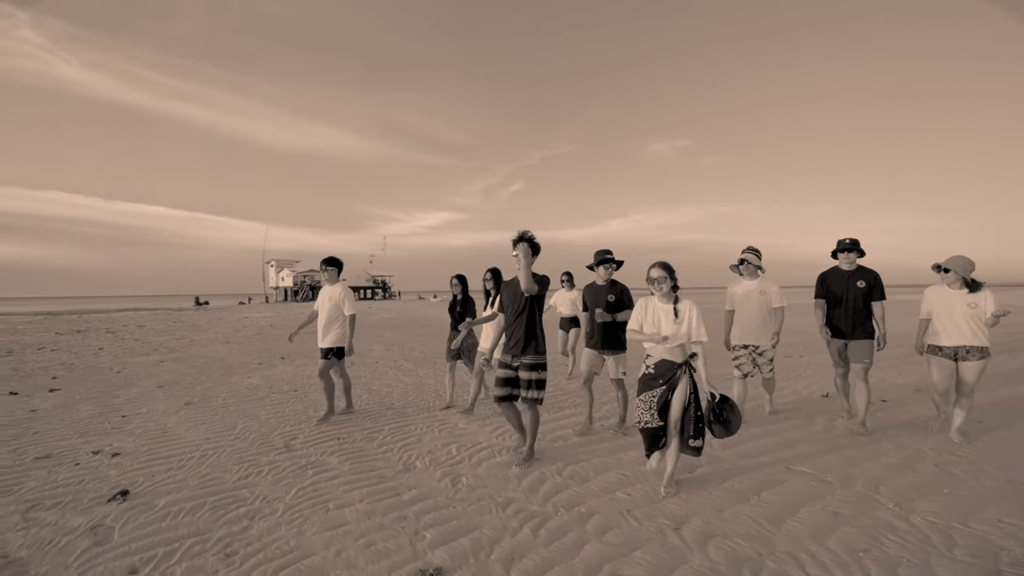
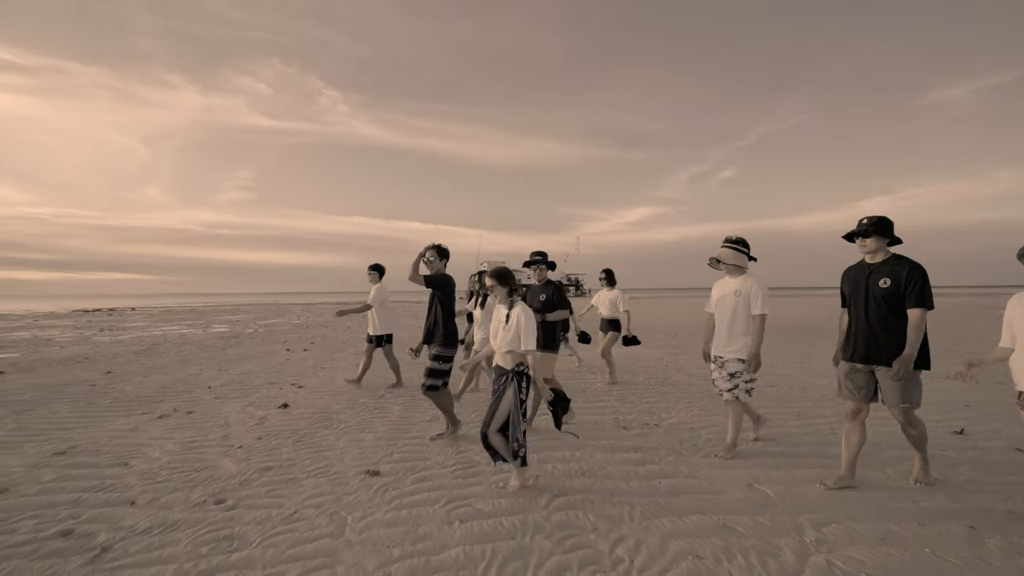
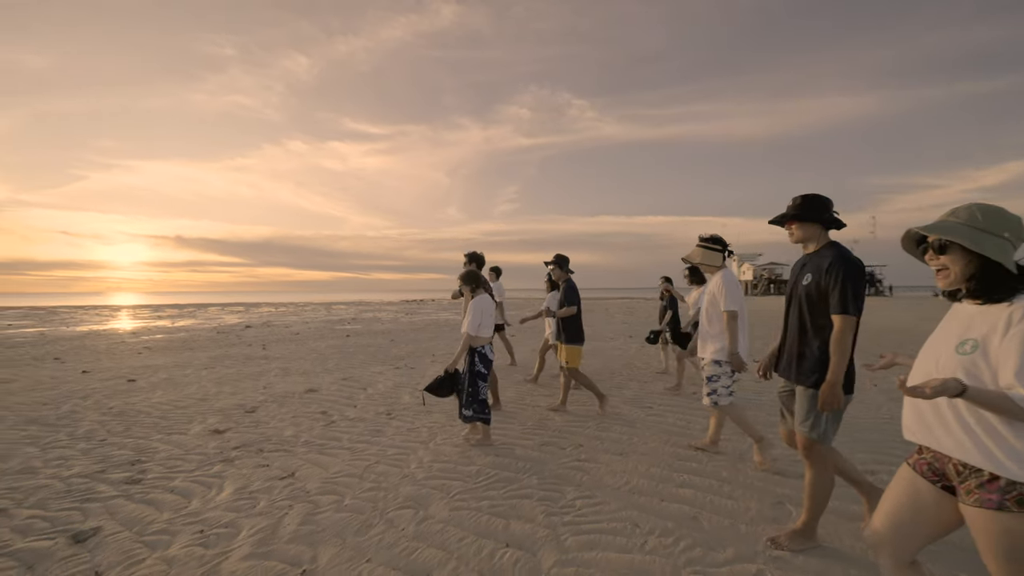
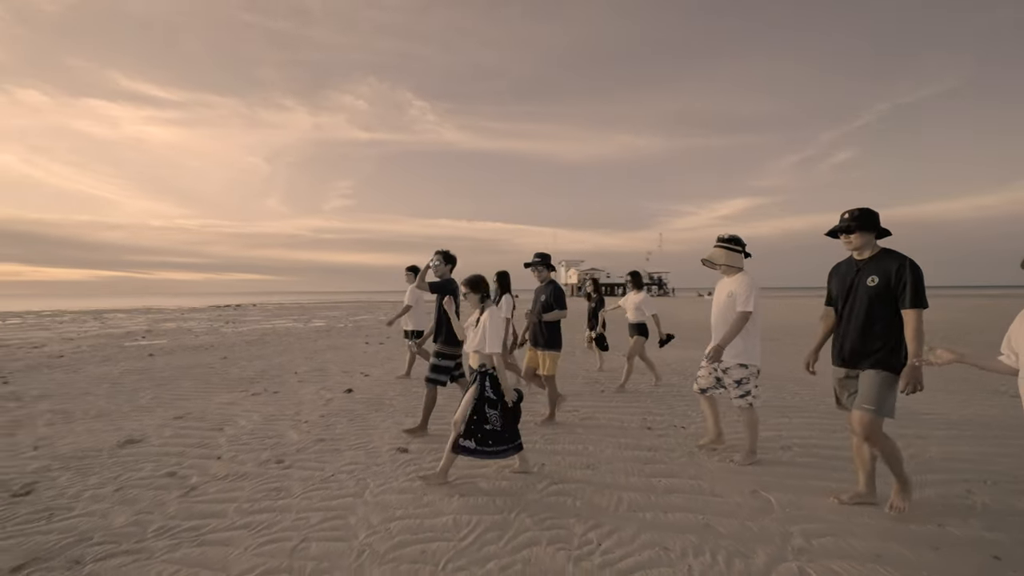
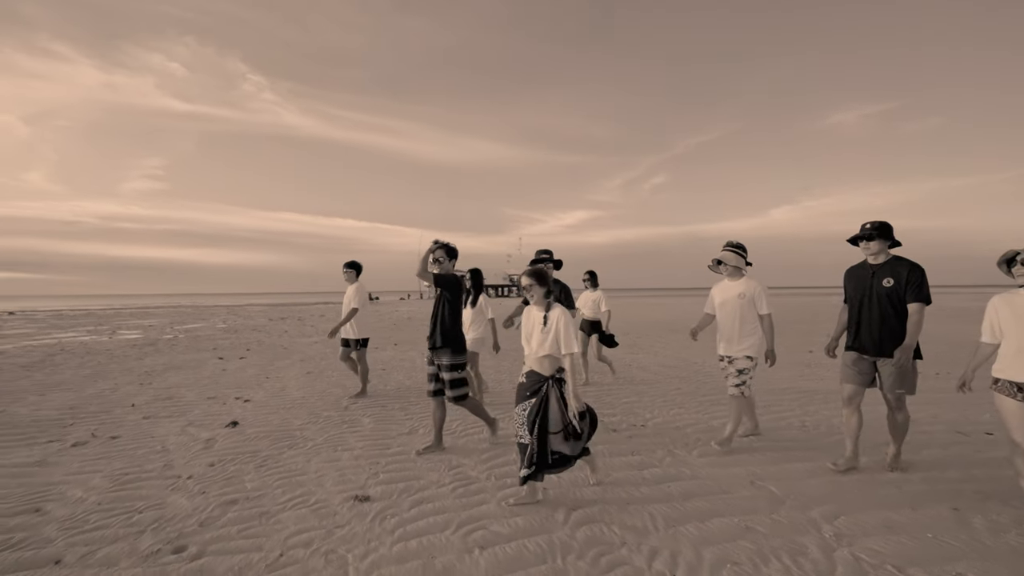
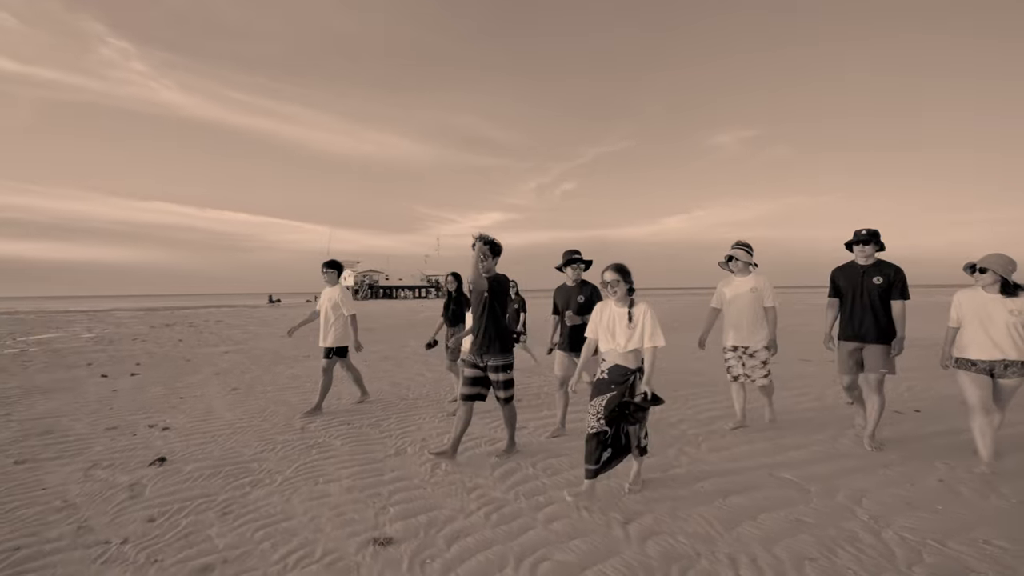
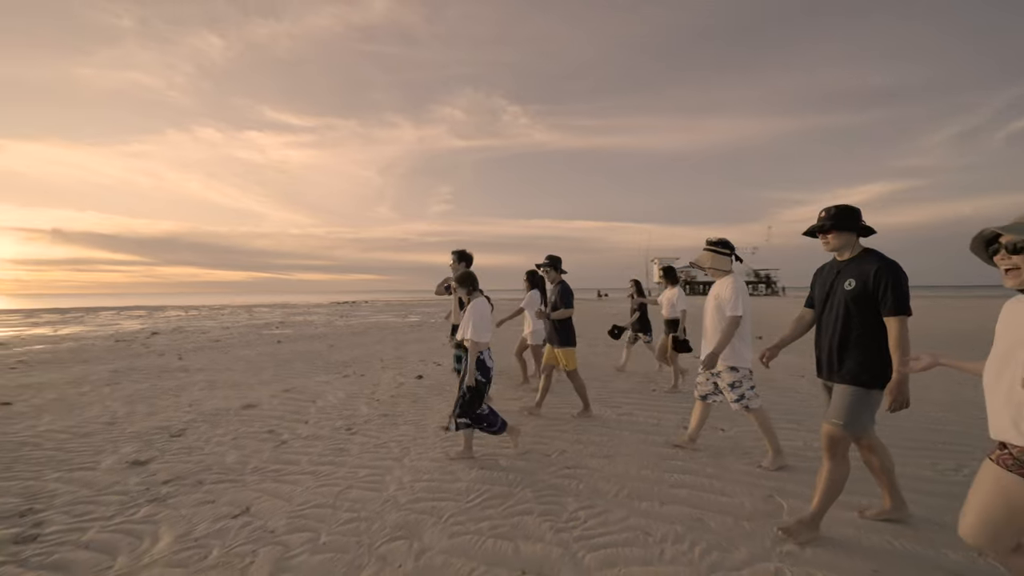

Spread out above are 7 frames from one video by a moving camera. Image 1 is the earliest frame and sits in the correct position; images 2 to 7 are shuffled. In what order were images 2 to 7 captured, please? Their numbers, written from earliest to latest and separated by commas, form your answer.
6, 5, 2, 4, 7, 3
